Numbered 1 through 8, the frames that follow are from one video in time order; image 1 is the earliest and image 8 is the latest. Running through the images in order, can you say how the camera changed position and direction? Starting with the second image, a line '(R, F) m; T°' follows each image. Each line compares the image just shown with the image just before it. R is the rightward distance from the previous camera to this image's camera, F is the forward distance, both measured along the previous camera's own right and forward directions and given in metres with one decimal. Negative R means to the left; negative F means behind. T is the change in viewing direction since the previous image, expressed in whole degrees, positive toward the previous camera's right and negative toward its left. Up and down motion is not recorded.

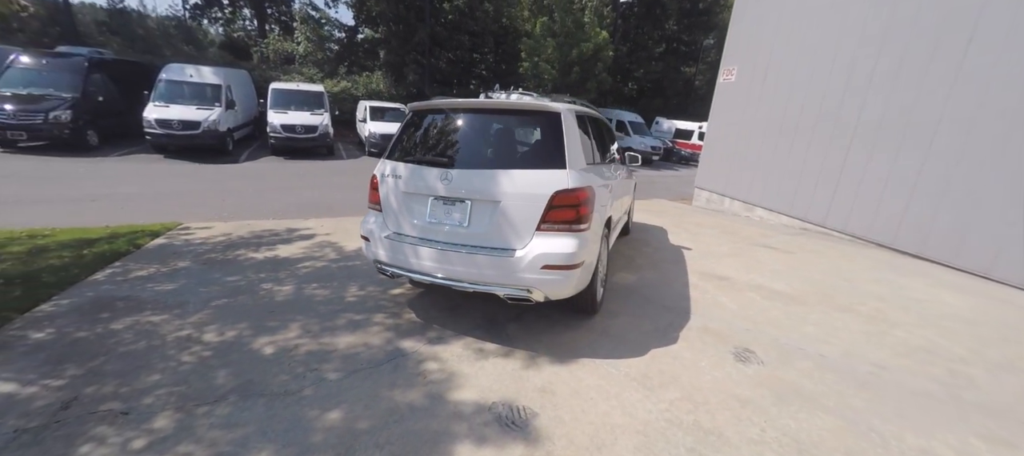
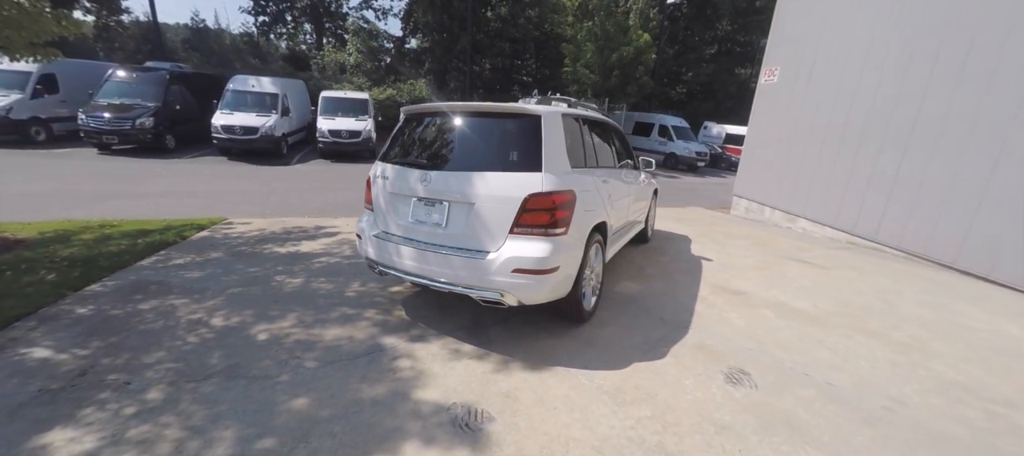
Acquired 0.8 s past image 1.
(+0.6, 0.0) m; -8°
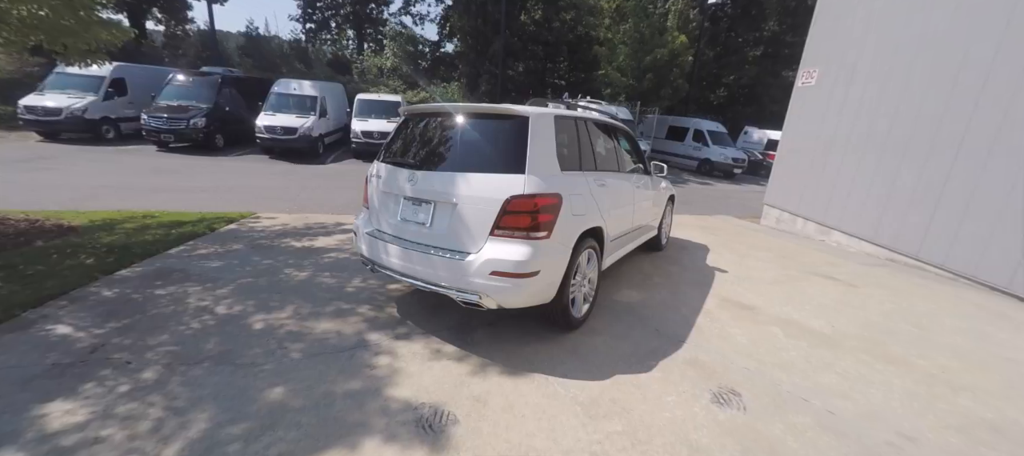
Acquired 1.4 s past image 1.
(+0.4, +0.1) m; -6°
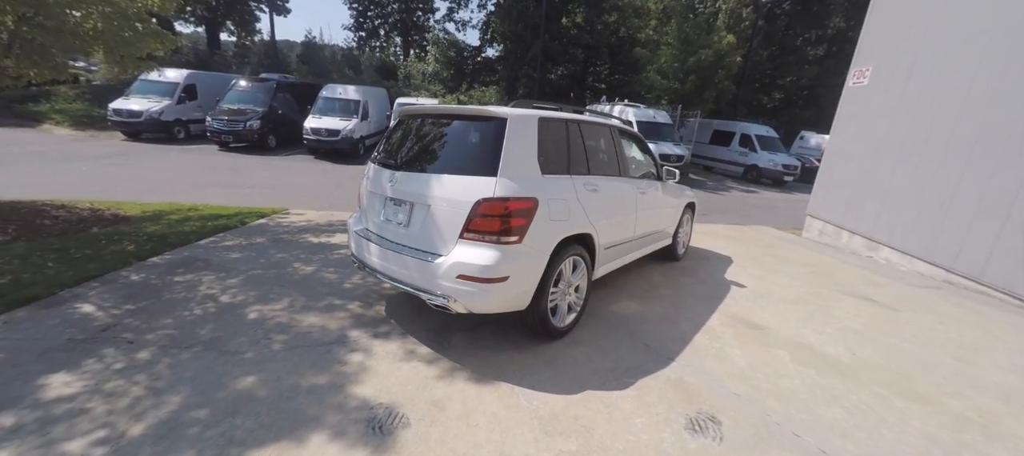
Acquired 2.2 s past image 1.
(+0.6, +0.1) m; -7°
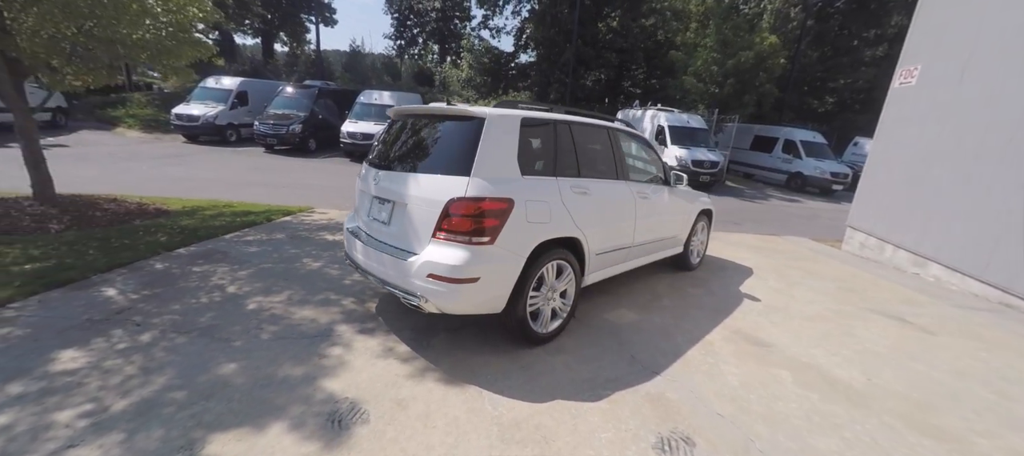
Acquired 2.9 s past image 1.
(+0.5, +0.1) m; -6°
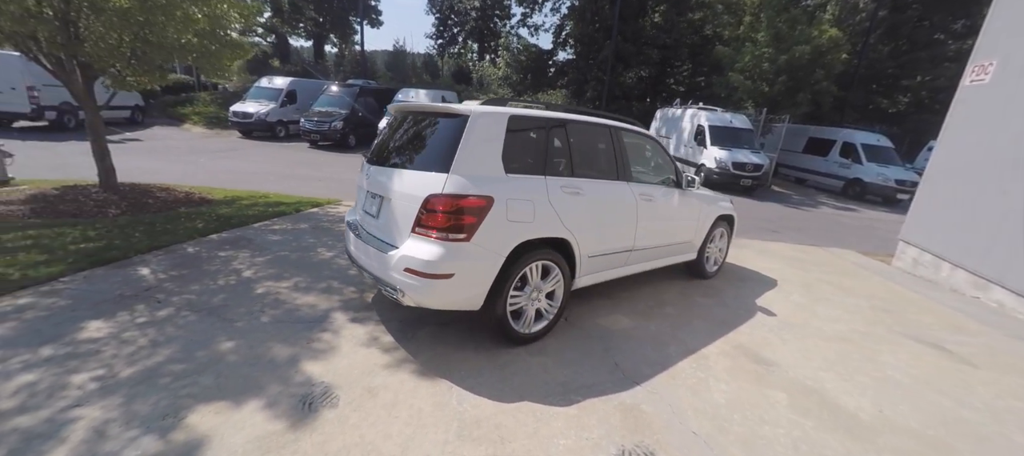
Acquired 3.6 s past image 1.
(+0.5, 0.0) m; -6°
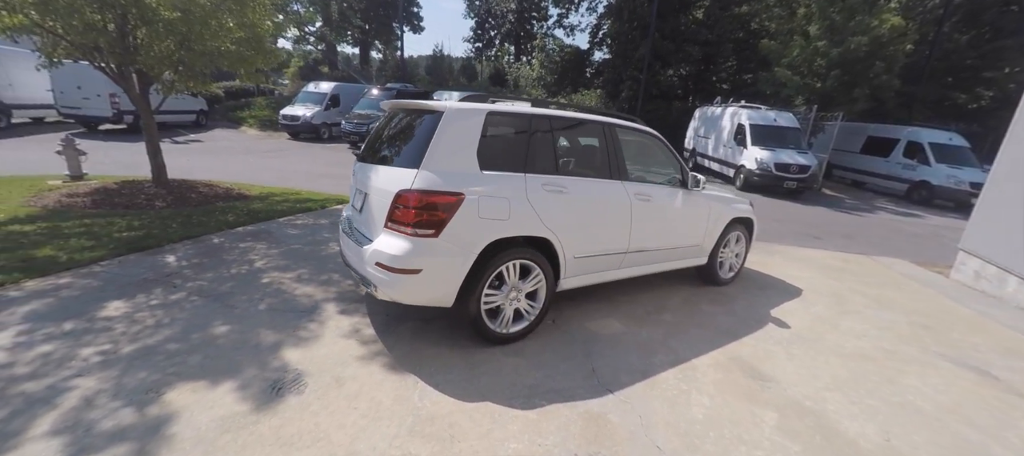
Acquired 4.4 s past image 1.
(+0.5, +0.1) m; -7°
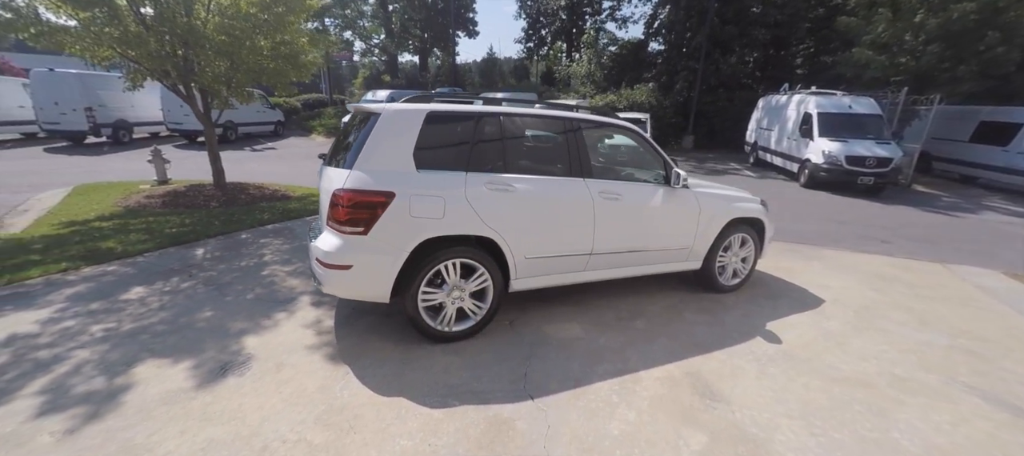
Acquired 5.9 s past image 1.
(+1.0, +0.2) m; -10°
